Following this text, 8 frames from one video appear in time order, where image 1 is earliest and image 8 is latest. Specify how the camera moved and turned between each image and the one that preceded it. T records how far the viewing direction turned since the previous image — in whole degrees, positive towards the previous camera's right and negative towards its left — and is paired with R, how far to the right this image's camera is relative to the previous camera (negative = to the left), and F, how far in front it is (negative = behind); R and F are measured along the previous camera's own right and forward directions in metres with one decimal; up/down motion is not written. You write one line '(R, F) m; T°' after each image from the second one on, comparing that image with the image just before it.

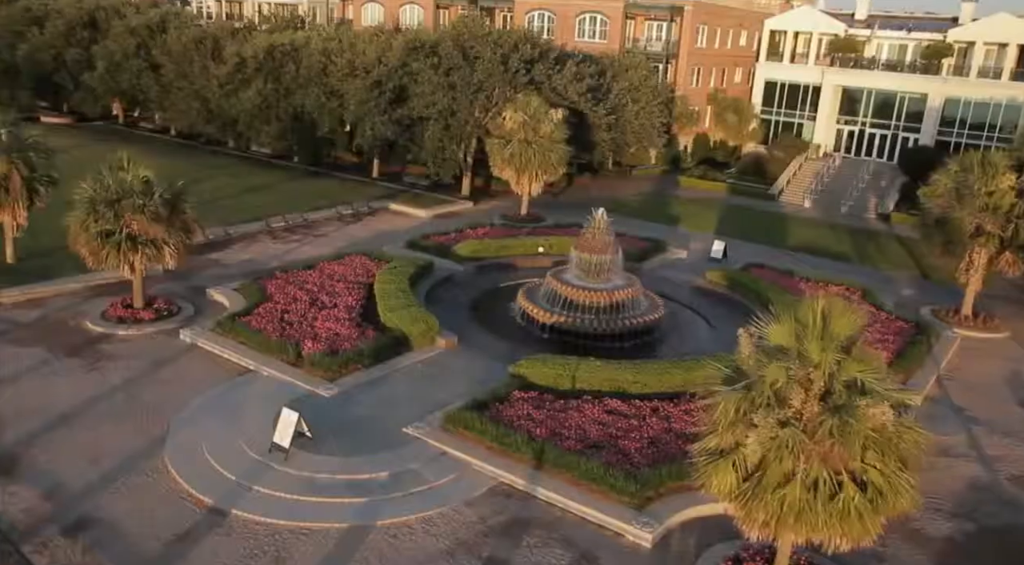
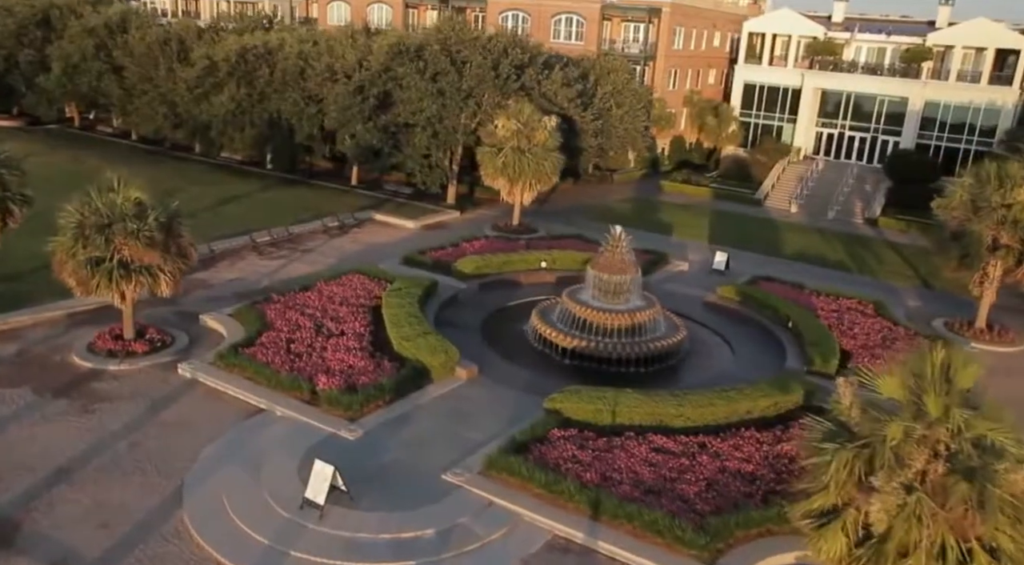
(-1.8, +1.3) m; +3°
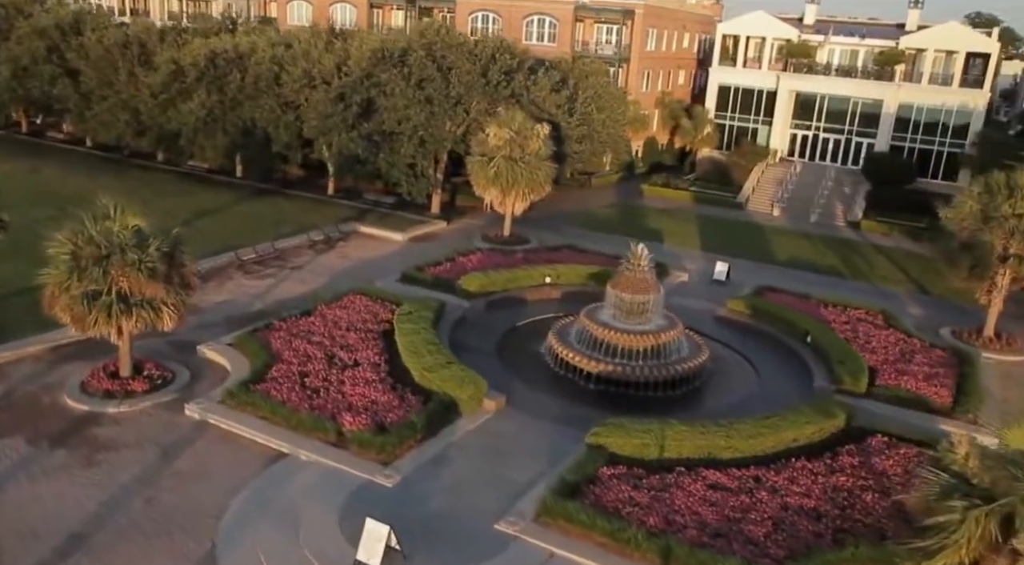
(-1.9, +1.1) m; +4°
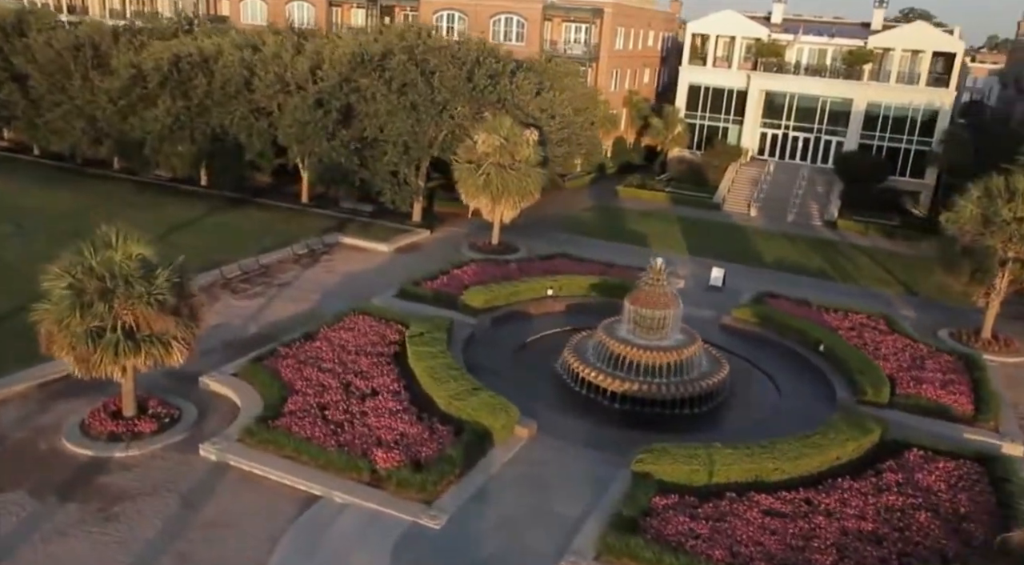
(-1.9, +0.8) m; +4°
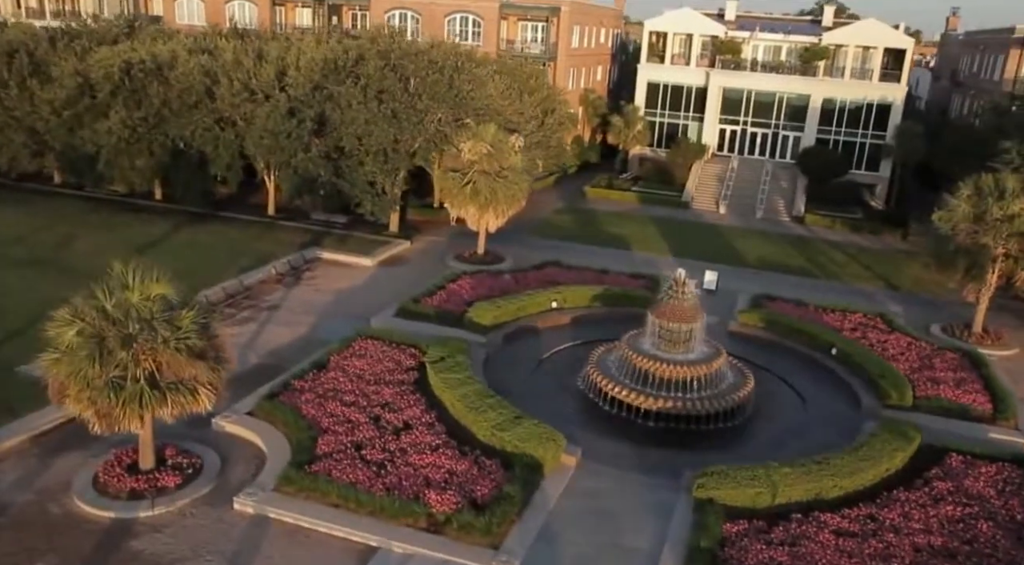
(-2.5, +0.9) m; +5°
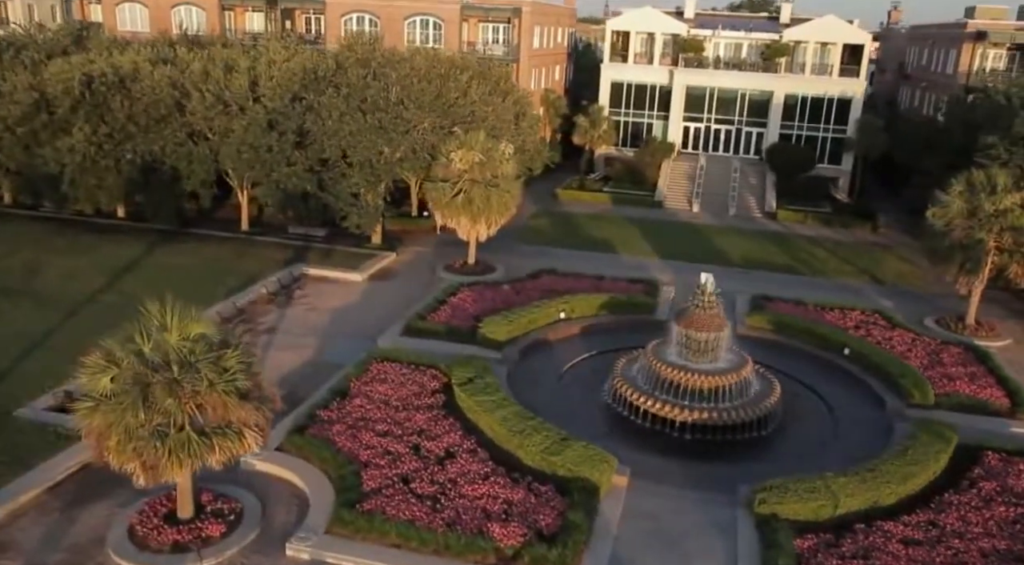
(-2.3, +0.6) m; +4°
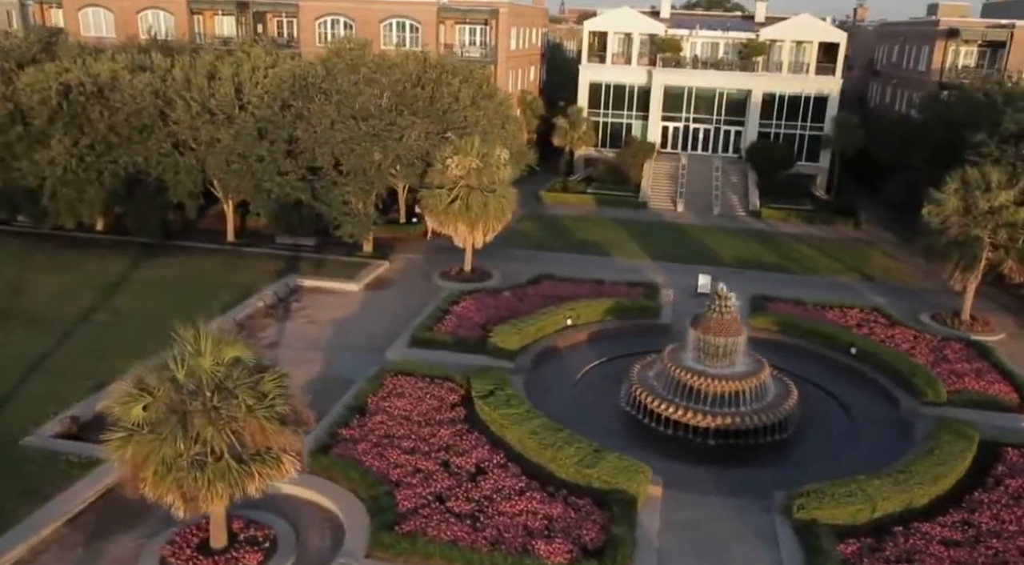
(-1.4, +0.3) m; +3°
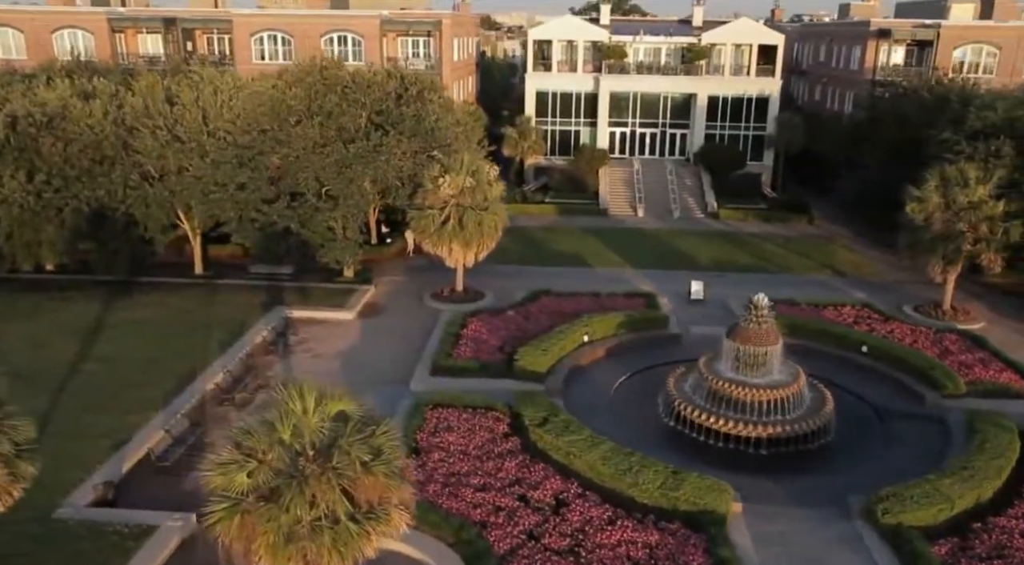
(-3.4, +0.6) m; +7°
